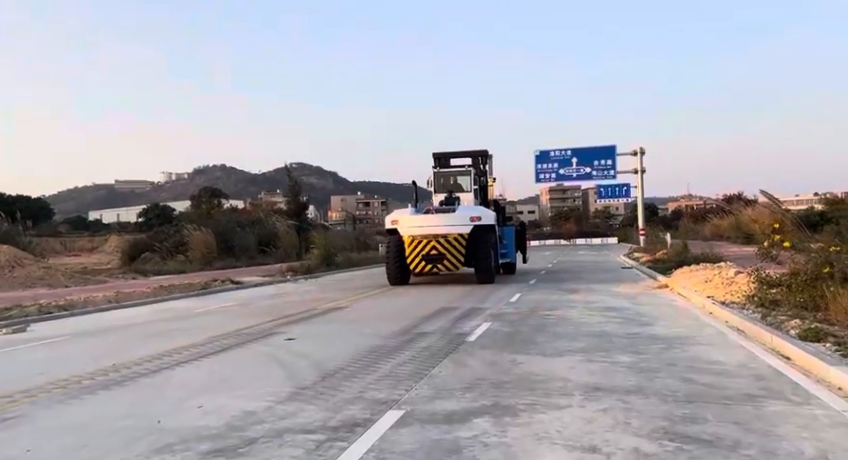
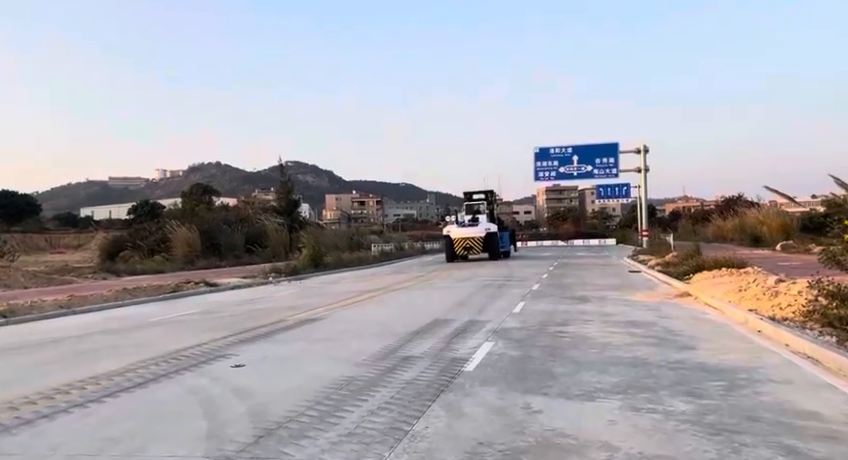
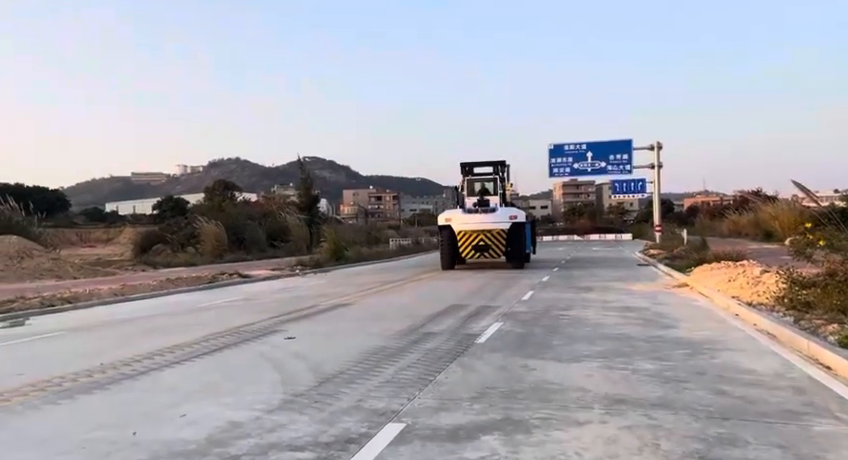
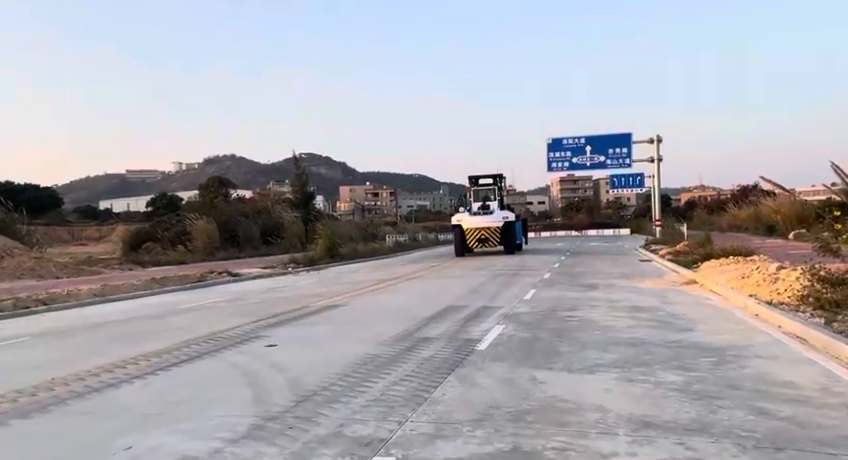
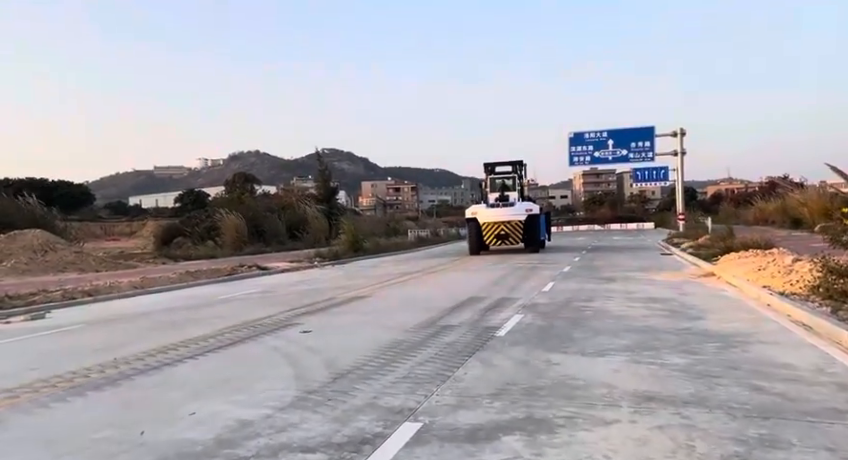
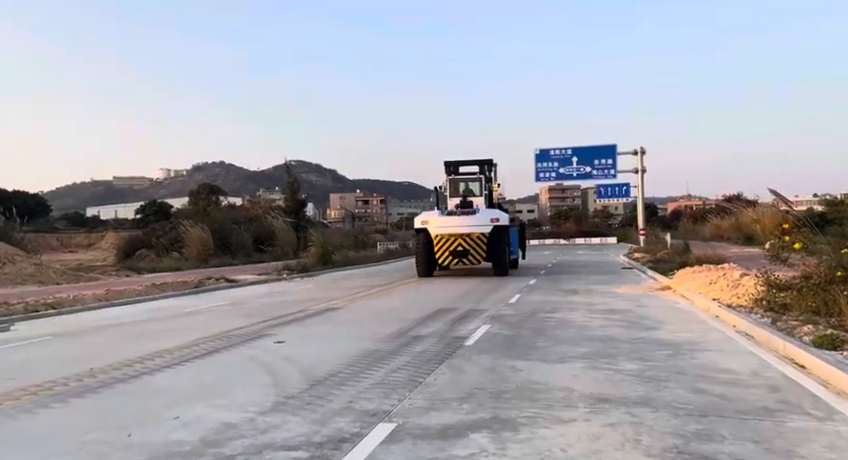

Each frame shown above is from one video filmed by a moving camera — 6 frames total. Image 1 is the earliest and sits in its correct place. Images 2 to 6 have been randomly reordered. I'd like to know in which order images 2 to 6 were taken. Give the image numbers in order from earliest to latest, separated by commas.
6, 3, 5, 4, 2
